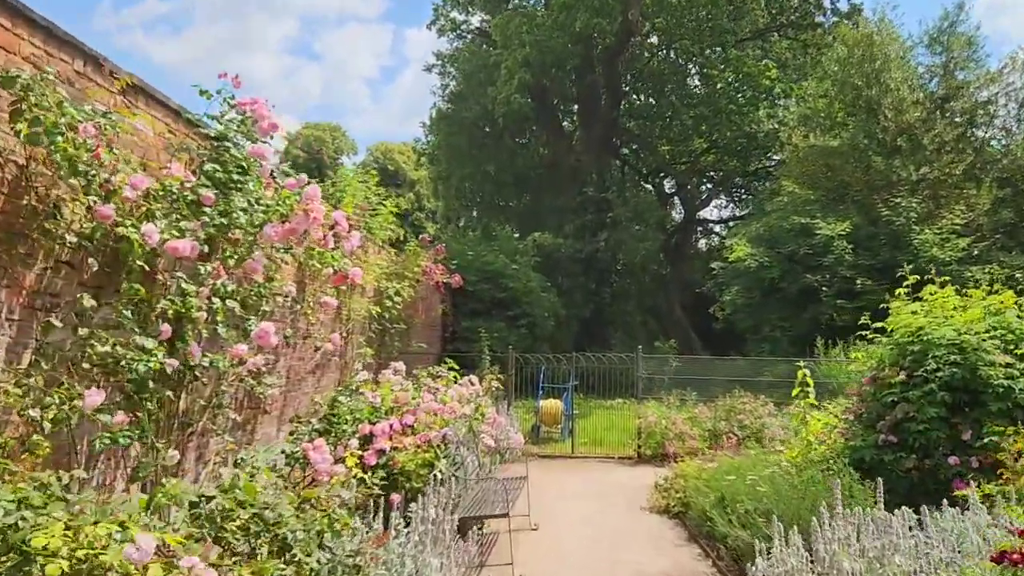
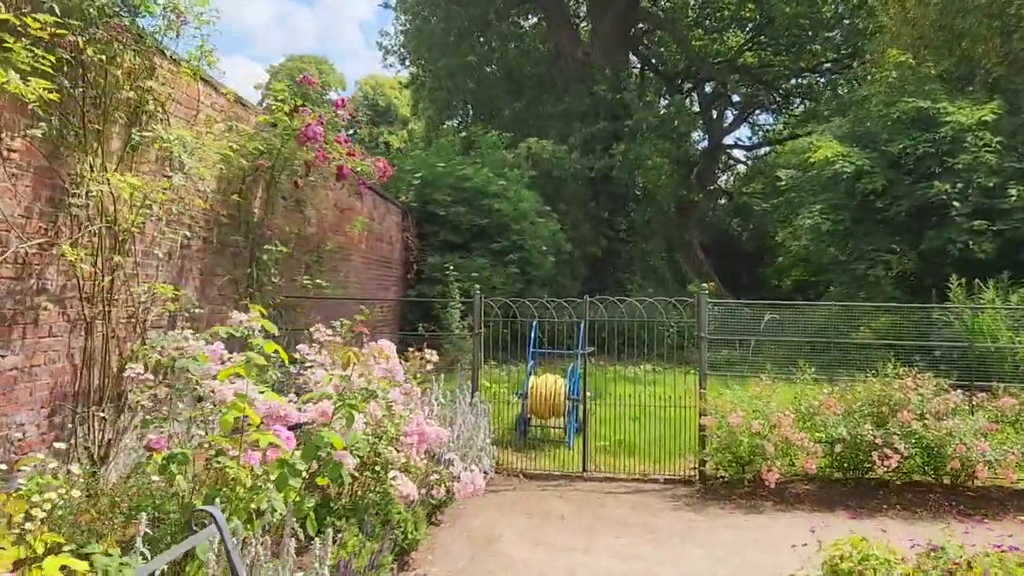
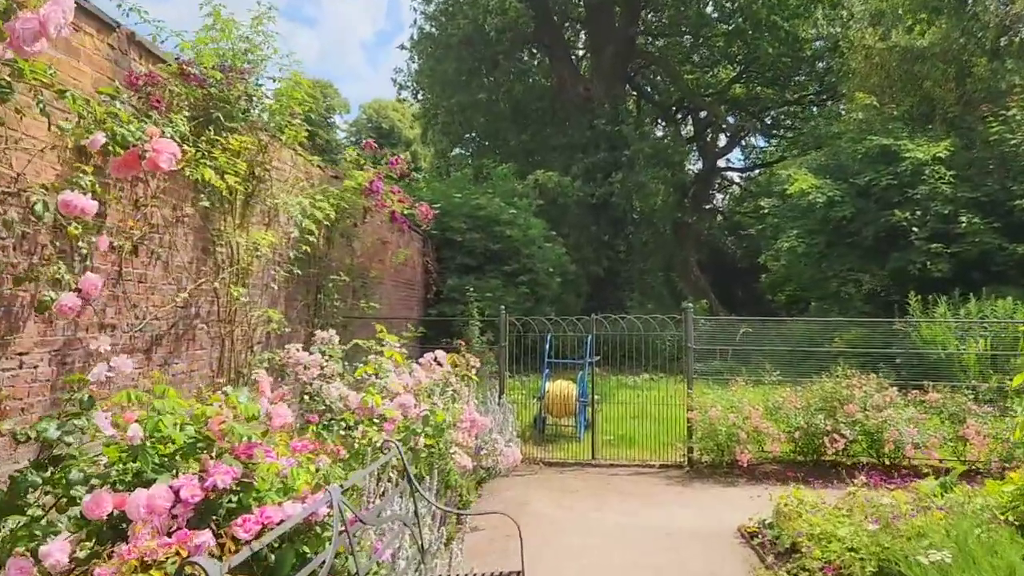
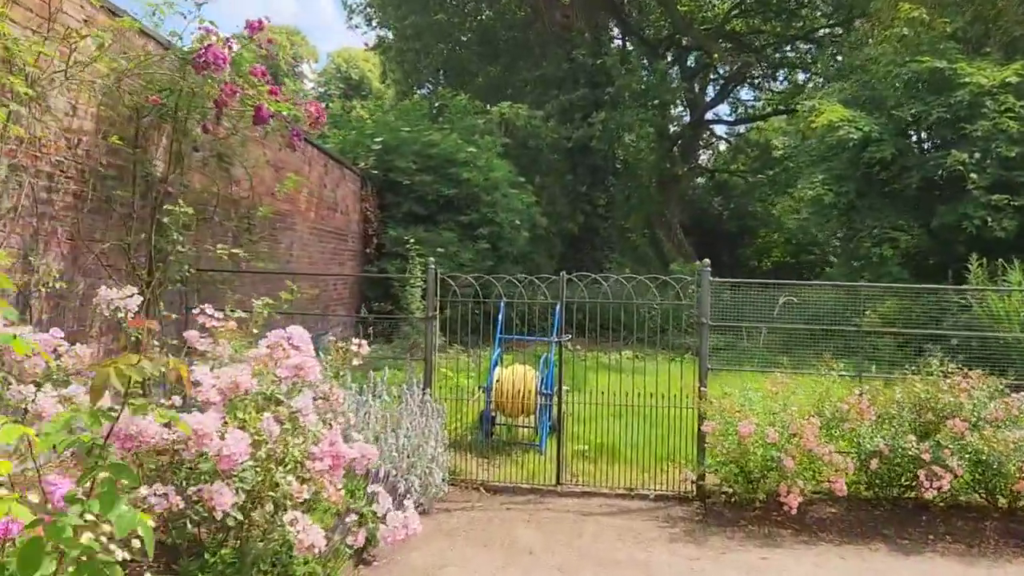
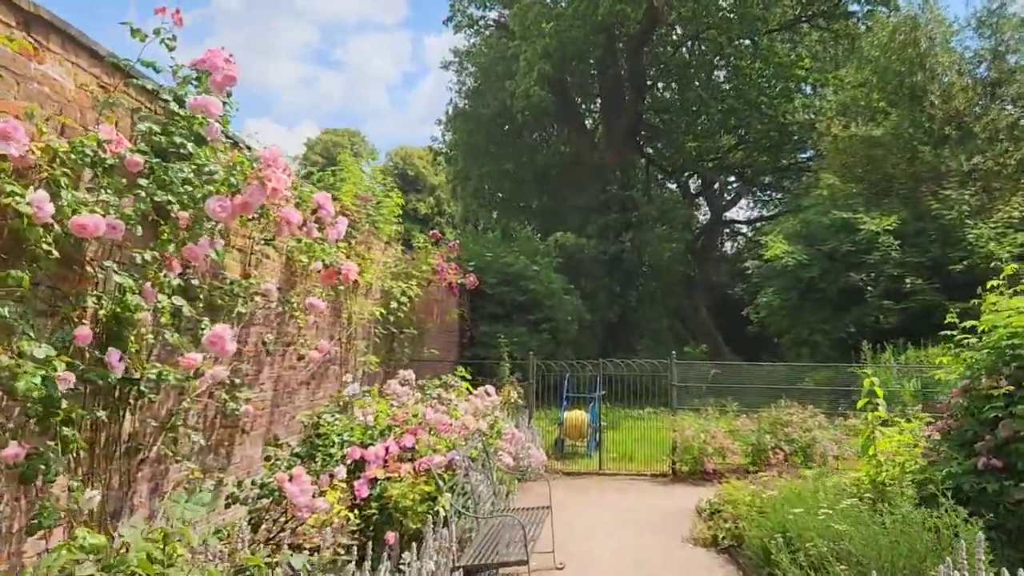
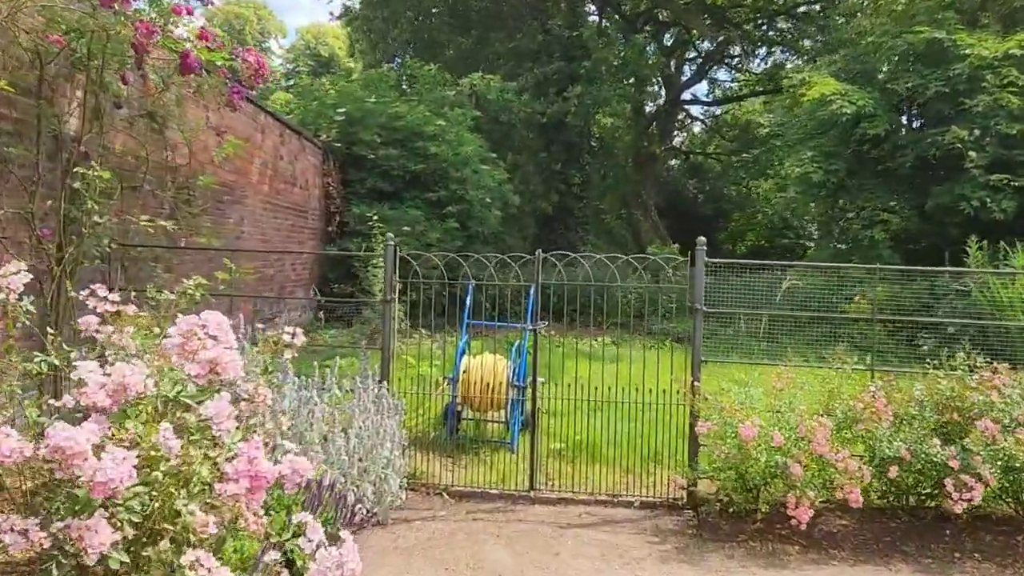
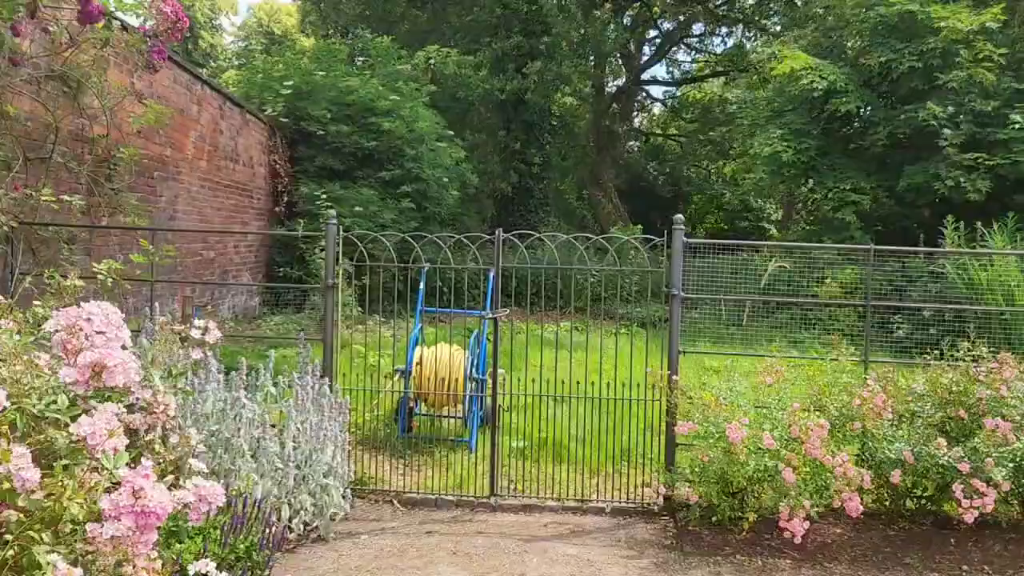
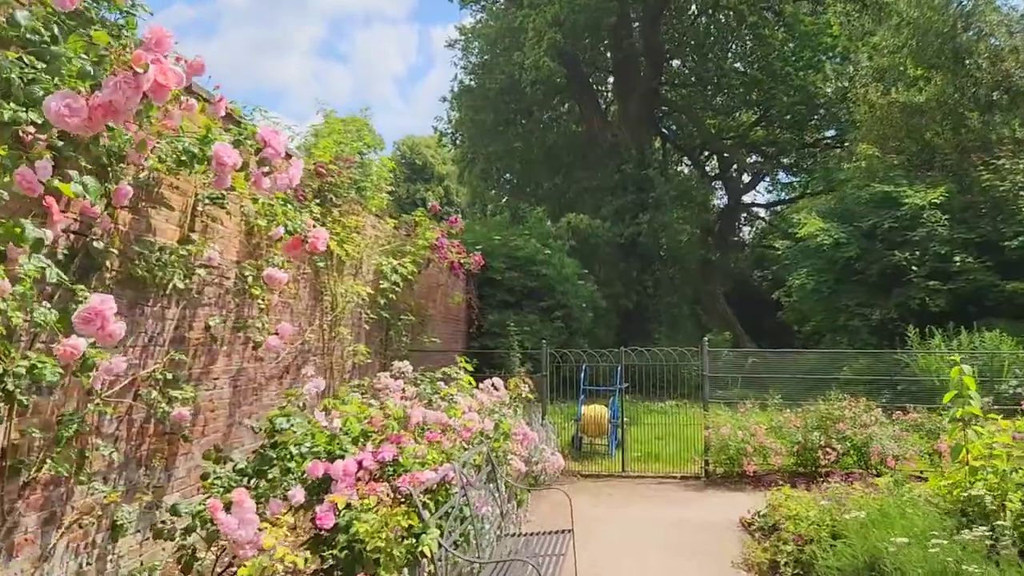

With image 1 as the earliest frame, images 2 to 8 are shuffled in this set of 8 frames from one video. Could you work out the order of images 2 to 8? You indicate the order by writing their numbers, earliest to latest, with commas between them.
5, 8, 3, 2, 4, 6, 7
